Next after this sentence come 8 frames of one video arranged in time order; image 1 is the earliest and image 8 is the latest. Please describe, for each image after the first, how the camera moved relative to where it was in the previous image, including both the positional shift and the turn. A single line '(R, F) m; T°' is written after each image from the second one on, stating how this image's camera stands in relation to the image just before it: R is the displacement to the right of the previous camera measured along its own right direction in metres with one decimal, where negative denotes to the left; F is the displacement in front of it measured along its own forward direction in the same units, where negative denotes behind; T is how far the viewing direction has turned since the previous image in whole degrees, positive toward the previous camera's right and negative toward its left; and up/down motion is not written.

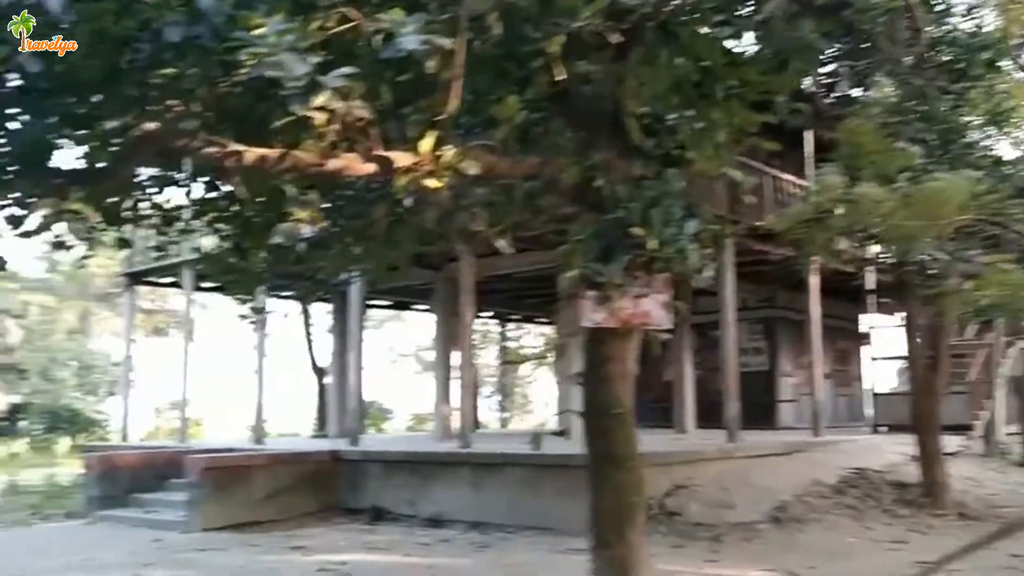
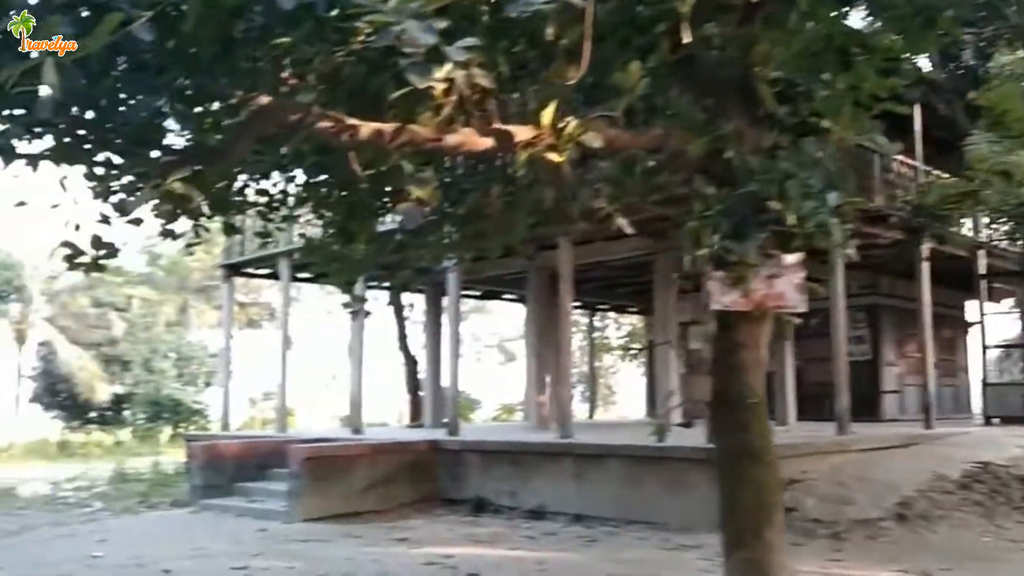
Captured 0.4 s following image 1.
(-0.2, +0.3) m; -5°
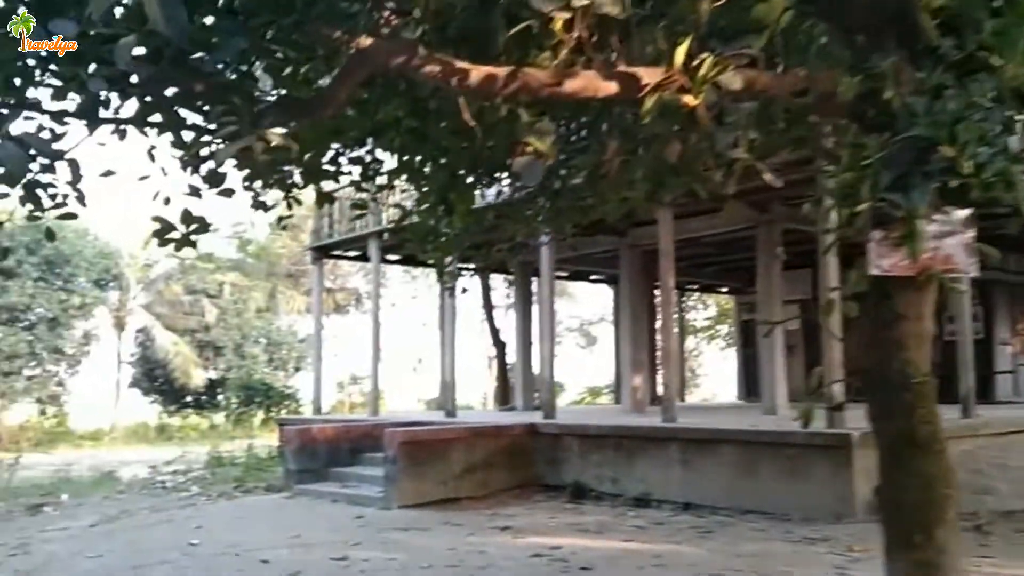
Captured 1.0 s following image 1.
(-0.2, +0.4) m; -5°
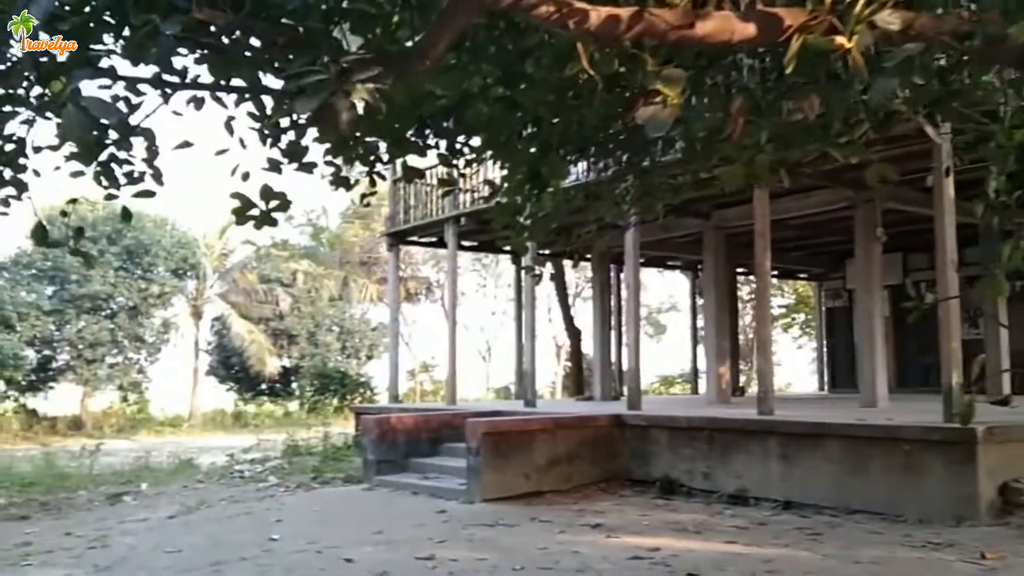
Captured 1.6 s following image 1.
(-0.2, +0.4) m; -4°
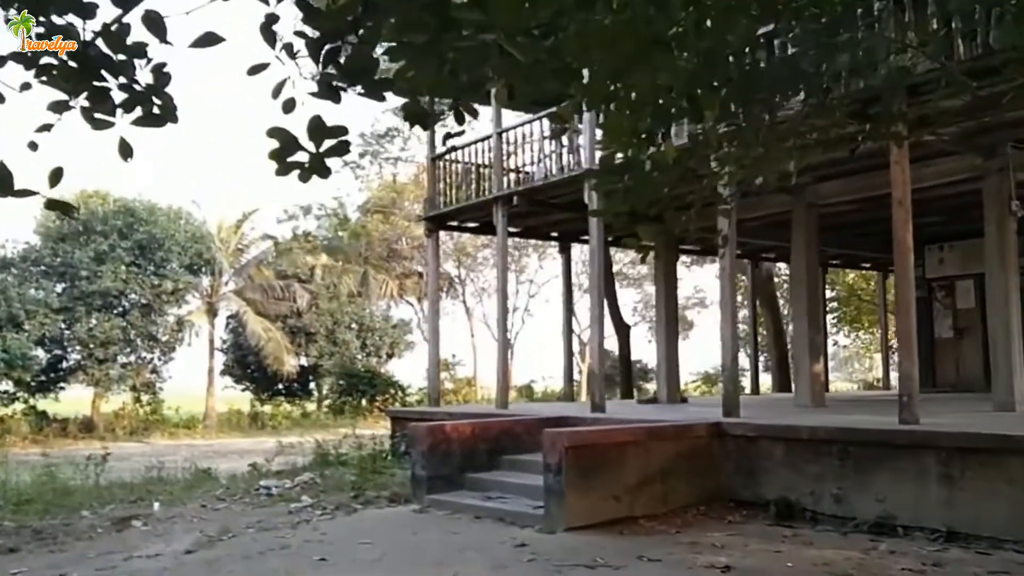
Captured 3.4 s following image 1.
(-0.5, +1.4) m; -1°
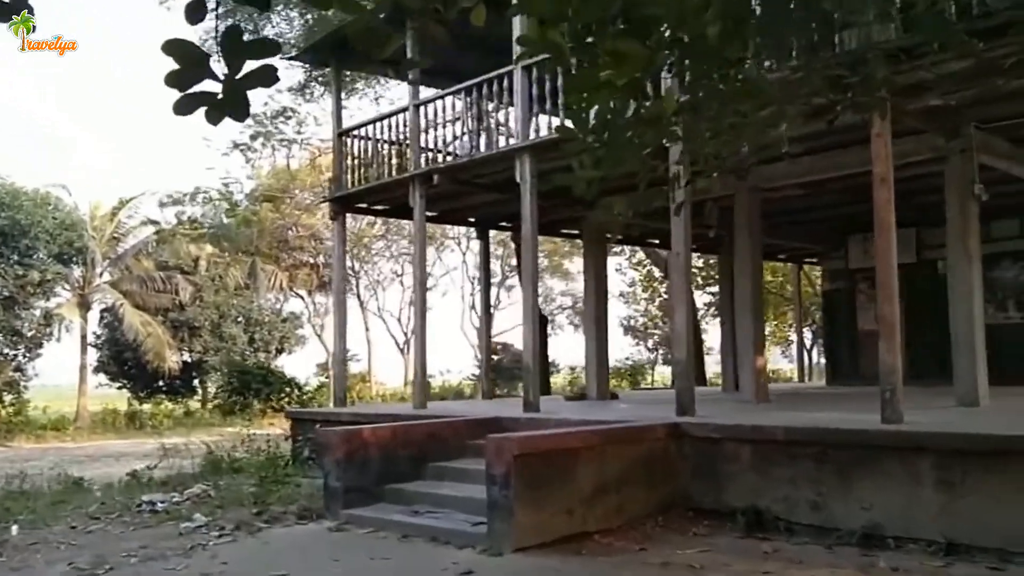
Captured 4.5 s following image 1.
(-0.3, +0.9) m; +7°
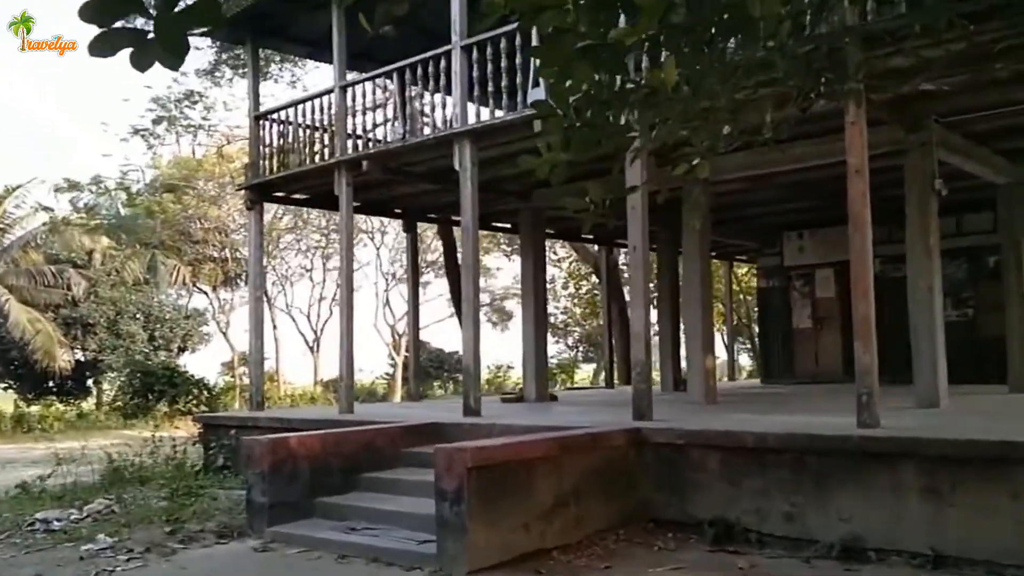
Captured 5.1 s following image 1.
(-0.3, +0.6) m; +6°
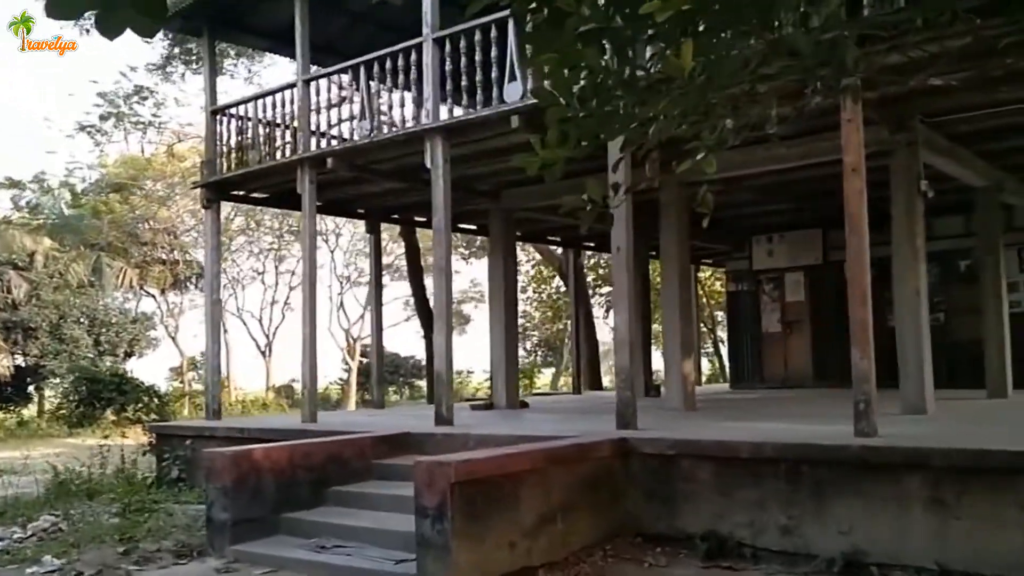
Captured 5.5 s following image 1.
(-0.2, +0.3) m; +3°
